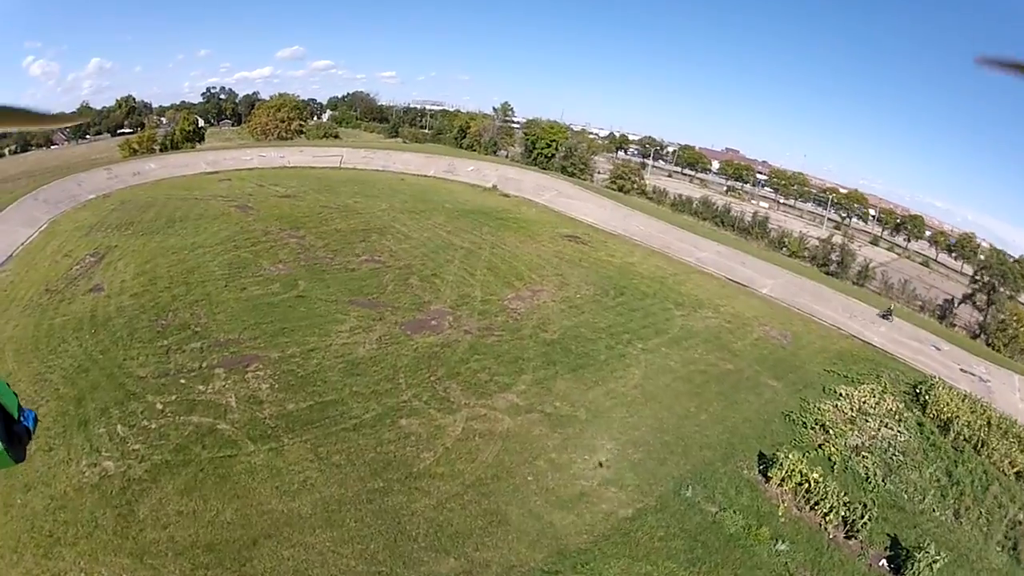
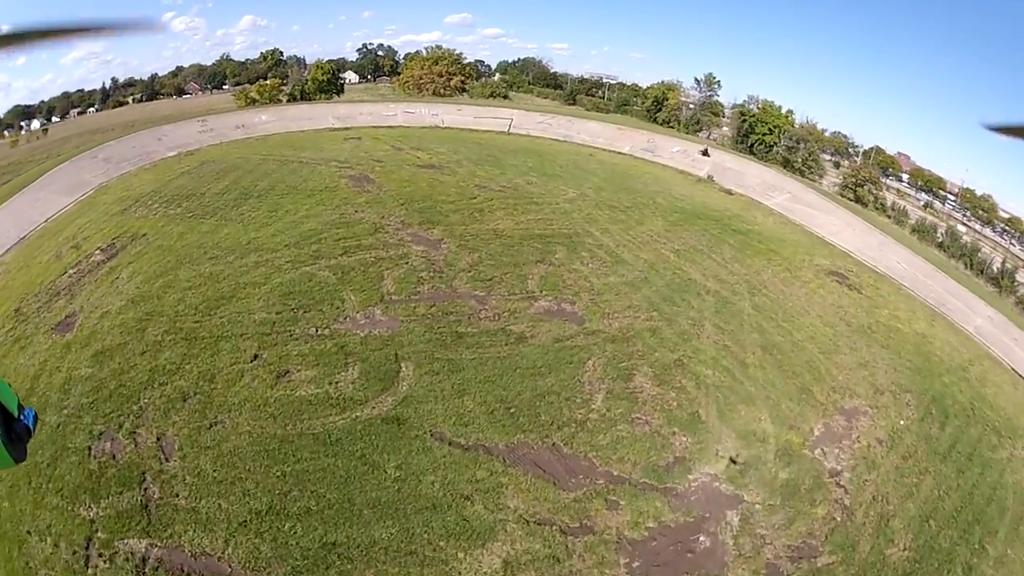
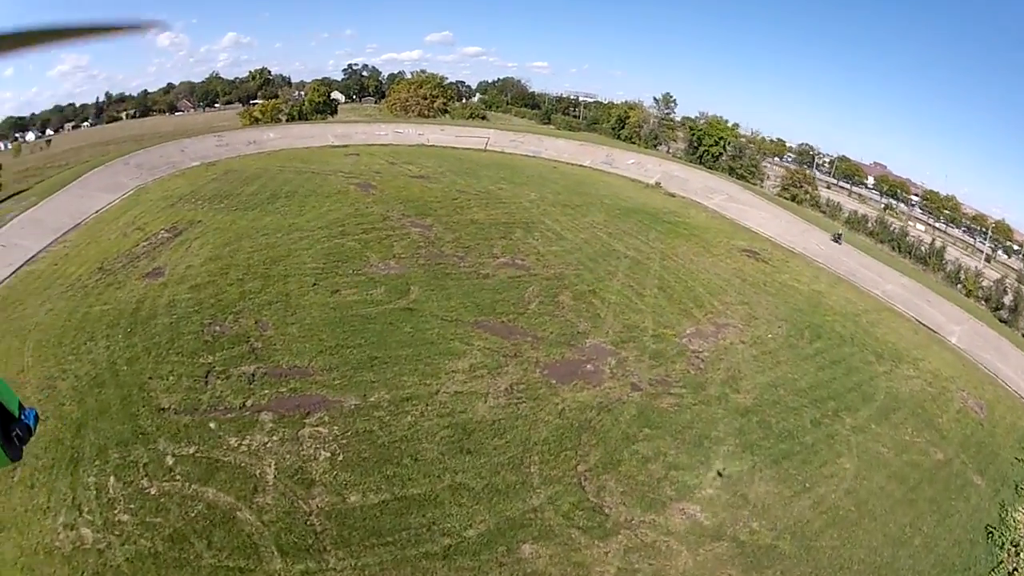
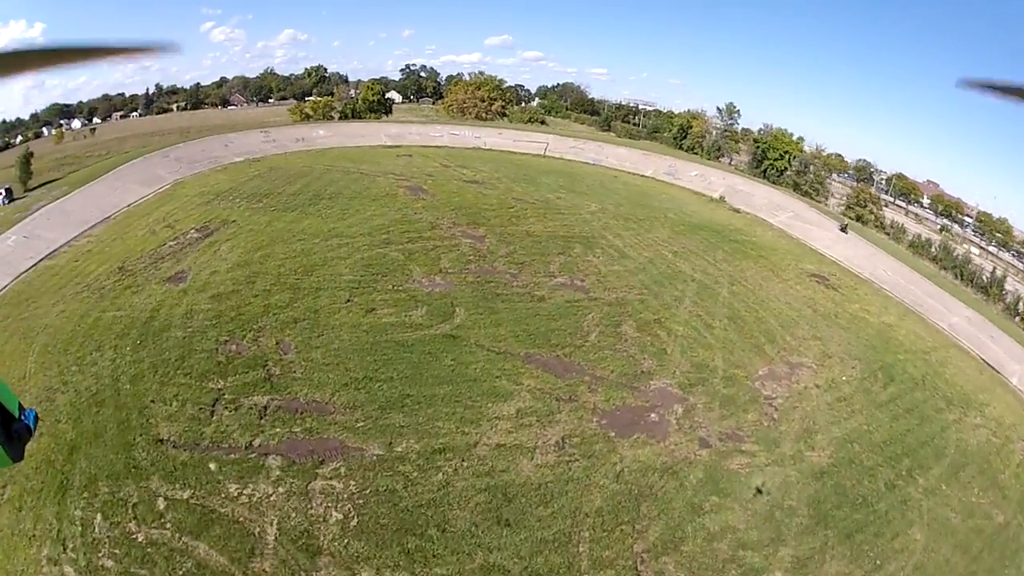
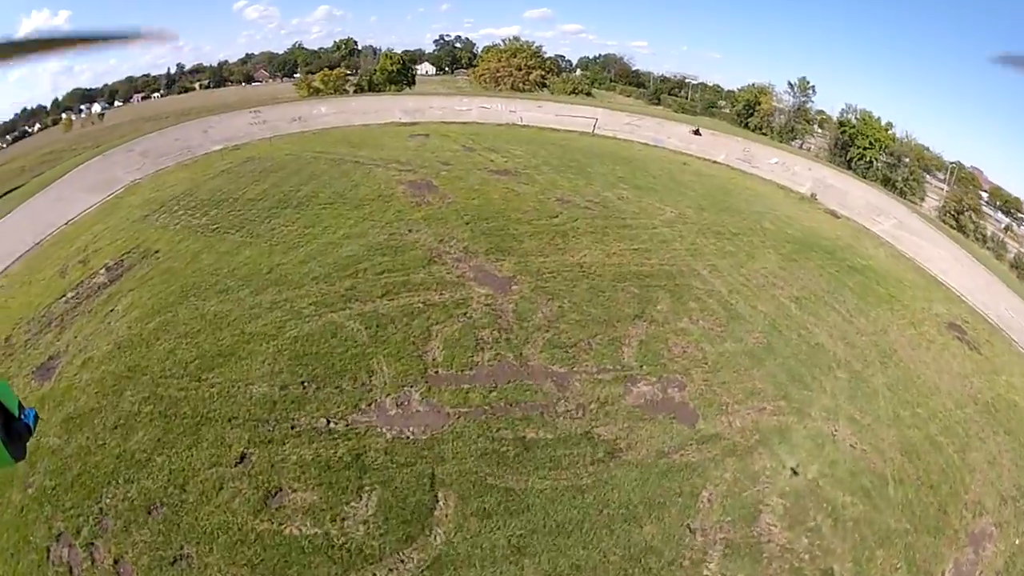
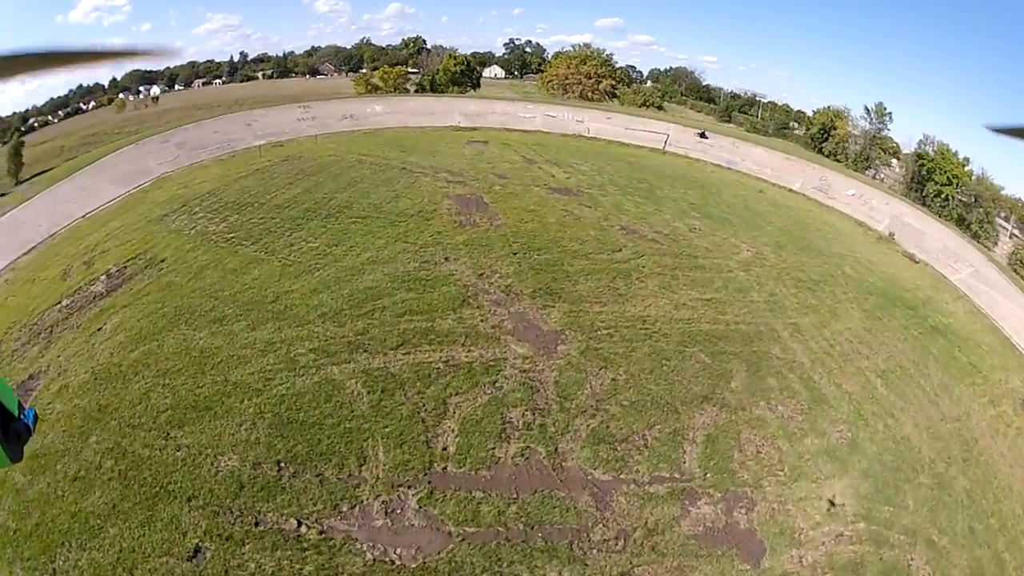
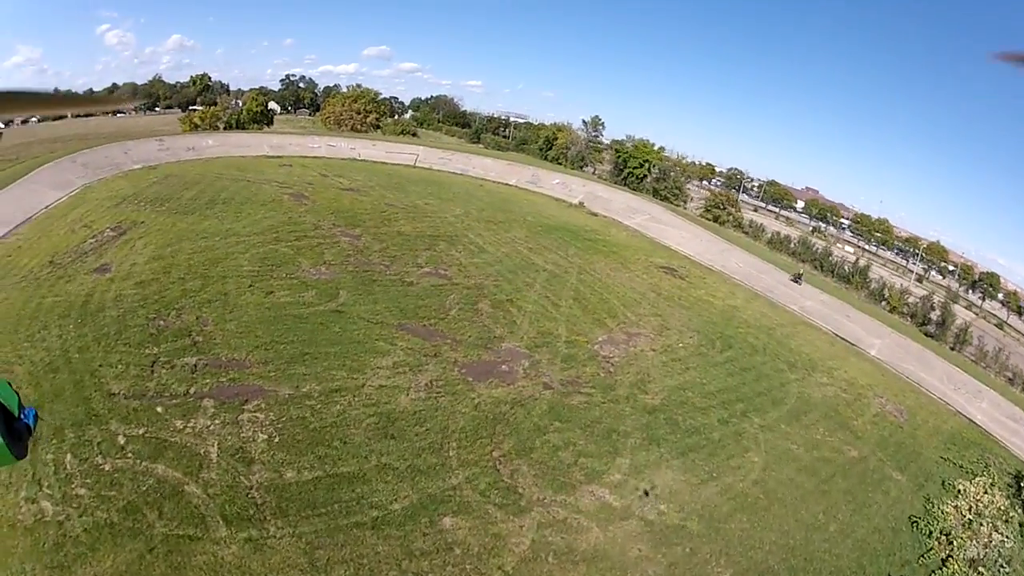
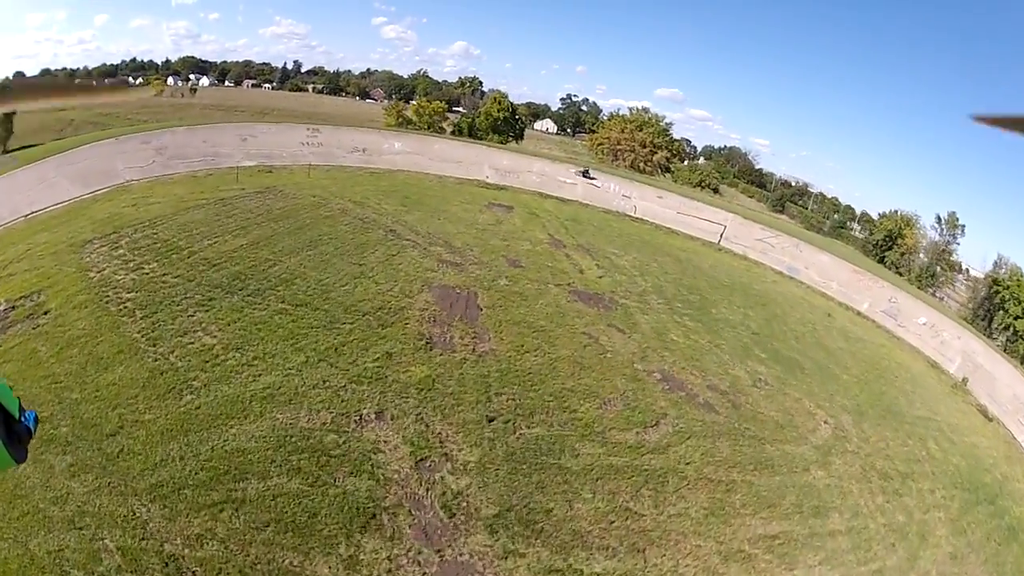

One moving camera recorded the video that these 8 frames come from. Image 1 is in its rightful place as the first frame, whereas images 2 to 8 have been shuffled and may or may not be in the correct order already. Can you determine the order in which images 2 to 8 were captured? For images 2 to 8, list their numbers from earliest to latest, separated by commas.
7, 3, 4, 2, 5, 6, 8
